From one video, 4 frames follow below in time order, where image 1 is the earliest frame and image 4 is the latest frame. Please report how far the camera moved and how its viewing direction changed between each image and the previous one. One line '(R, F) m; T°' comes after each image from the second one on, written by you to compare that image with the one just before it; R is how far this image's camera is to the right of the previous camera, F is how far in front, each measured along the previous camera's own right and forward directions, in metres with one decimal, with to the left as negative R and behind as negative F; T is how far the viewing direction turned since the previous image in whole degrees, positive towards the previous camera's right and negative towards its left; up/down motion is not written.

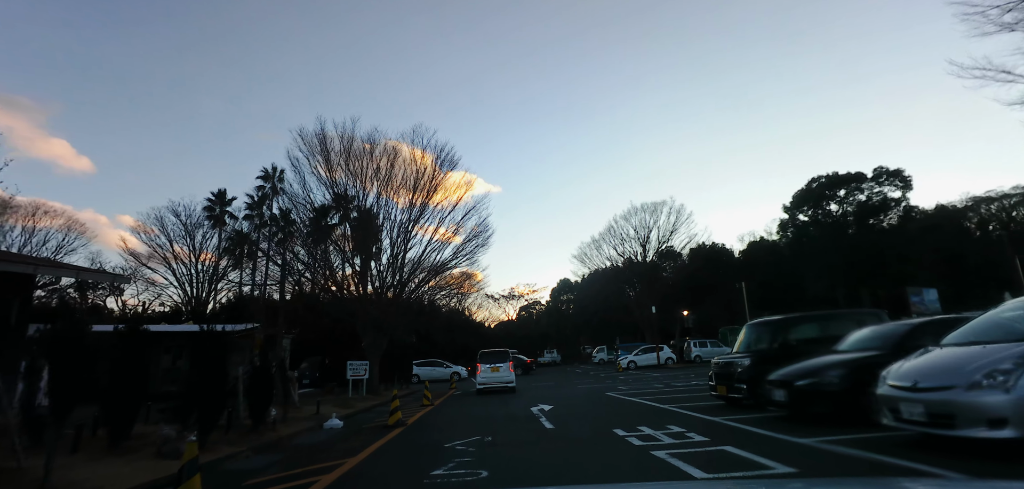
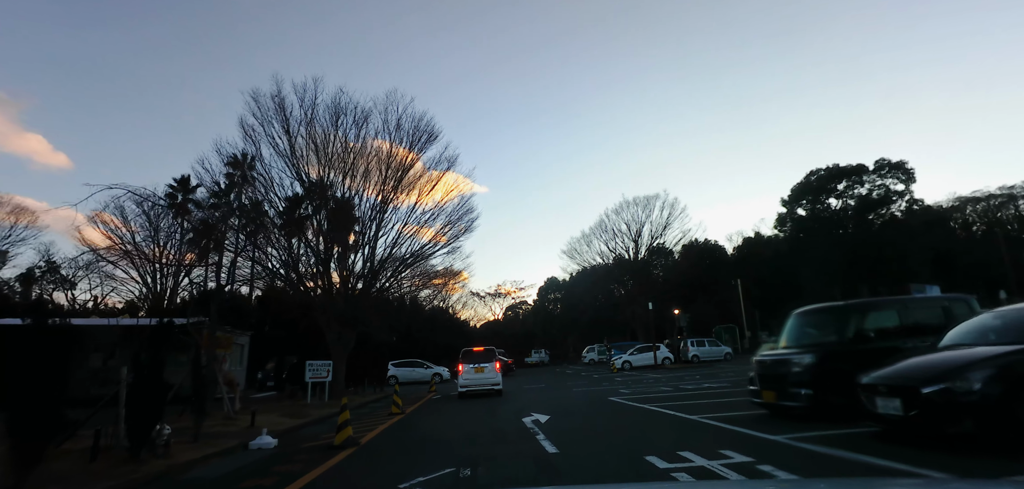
(0.0, +2.4) m; +2°
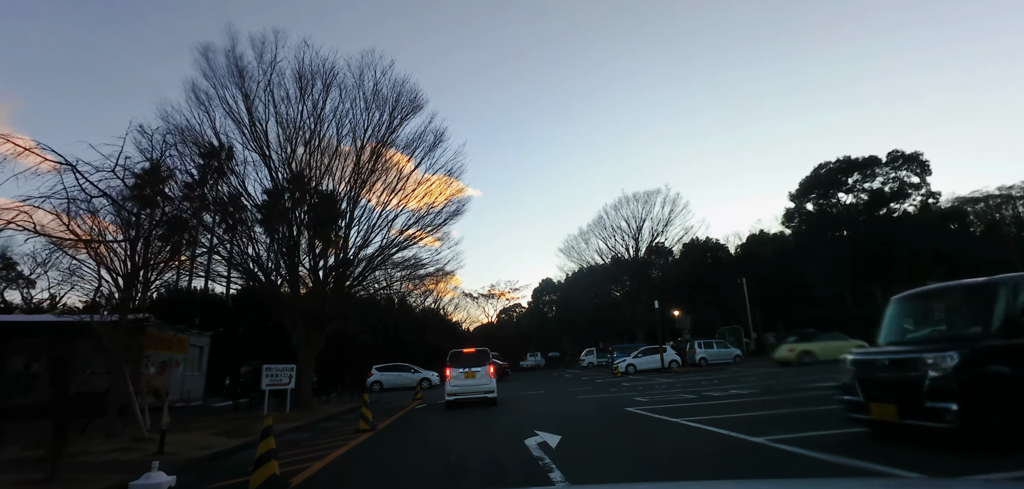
(-0.1, +2.3) m; +1°
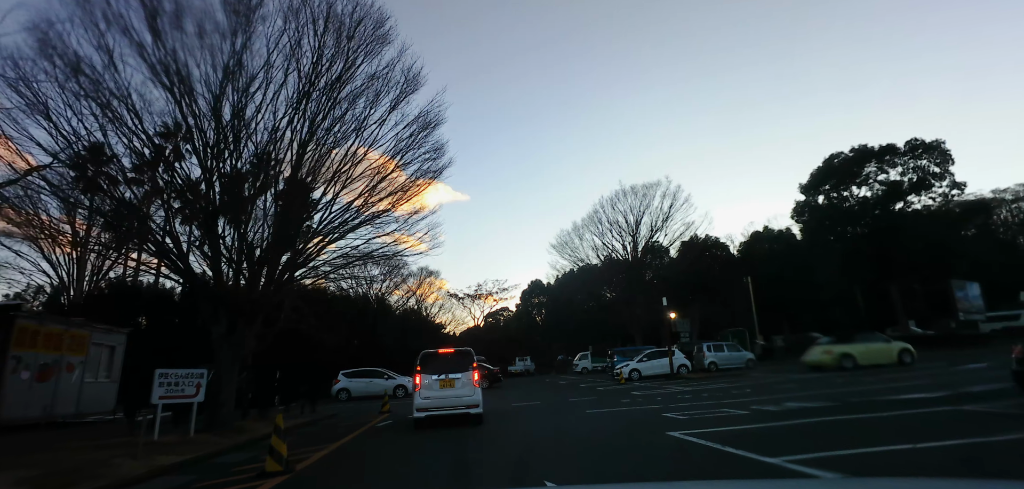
(-0.1, +3.4) m; +1°
